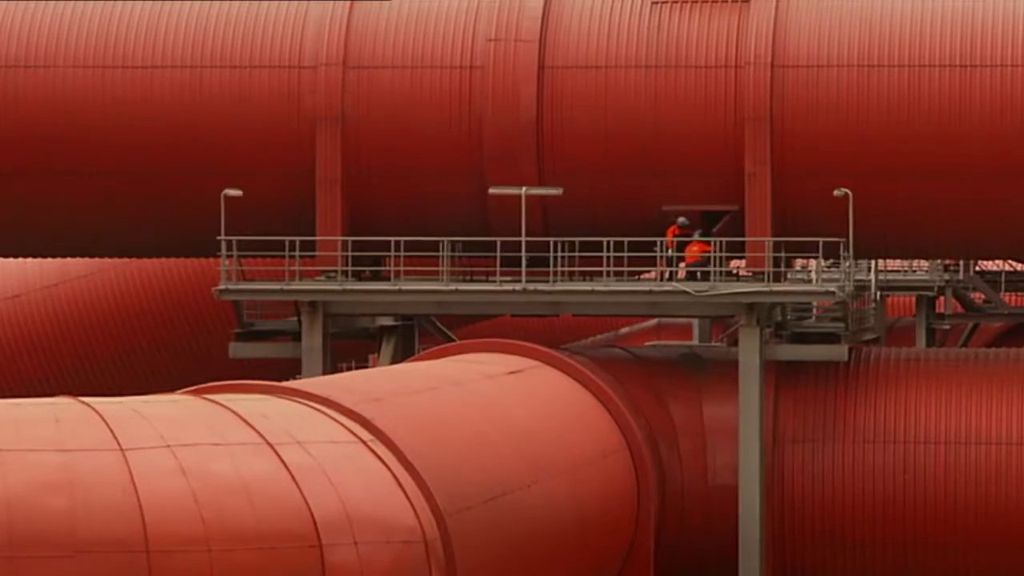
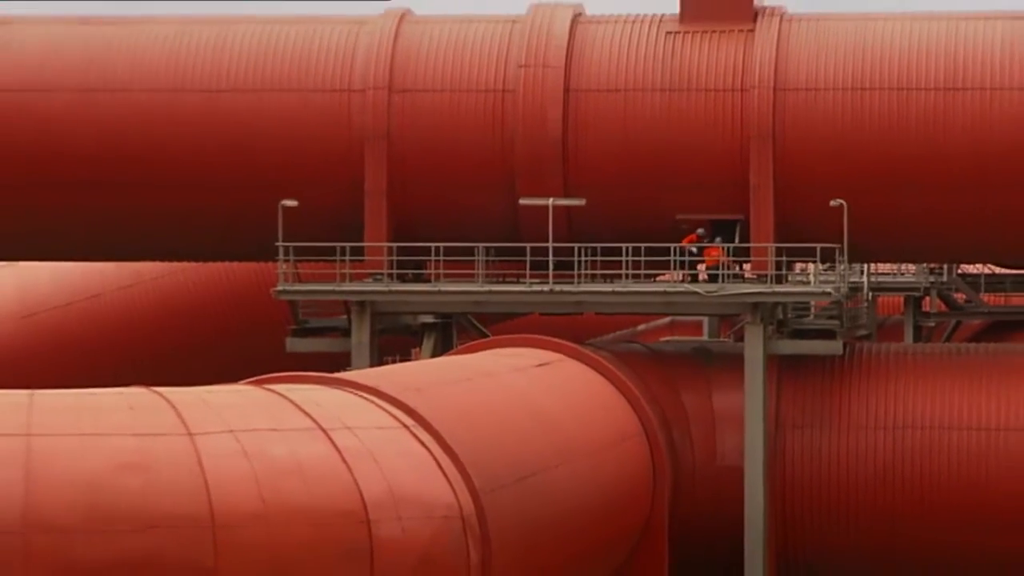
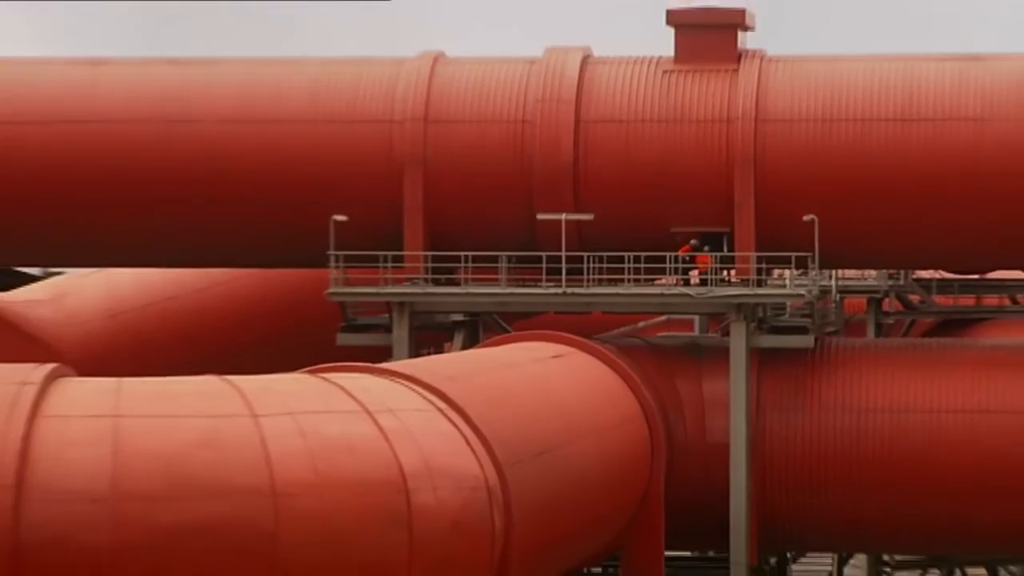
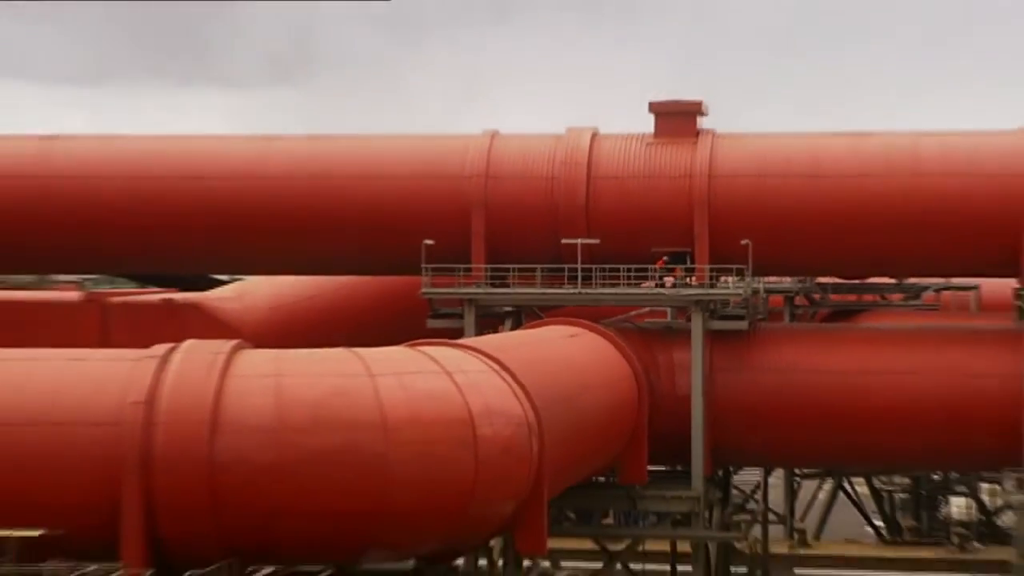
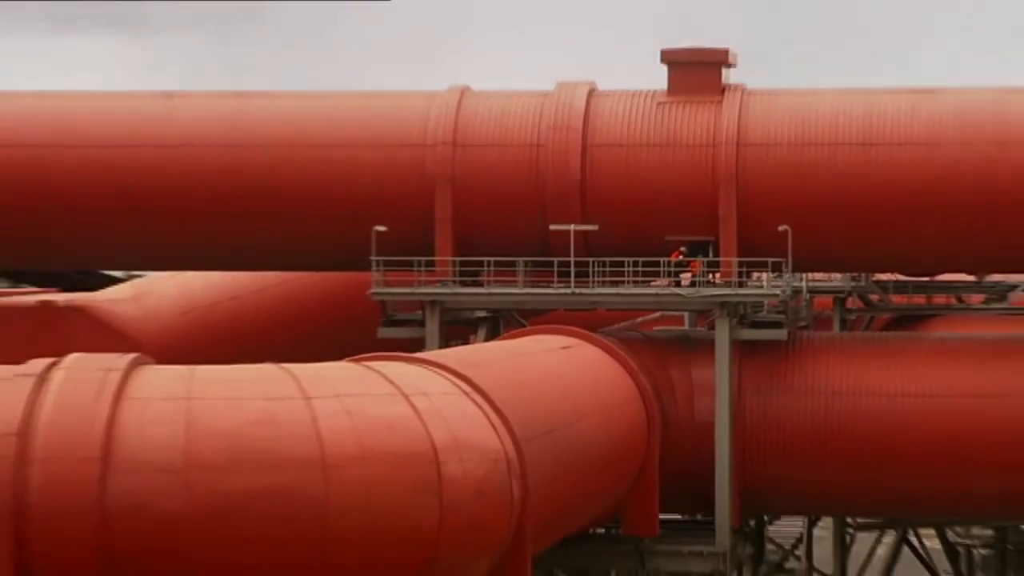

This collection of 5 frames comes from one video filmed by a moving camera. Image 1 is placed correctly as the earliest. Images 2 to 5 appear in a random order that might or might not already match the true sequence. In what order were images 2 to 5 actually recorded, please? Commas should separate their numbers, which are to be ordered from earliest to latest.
2, 3, 5, 4
